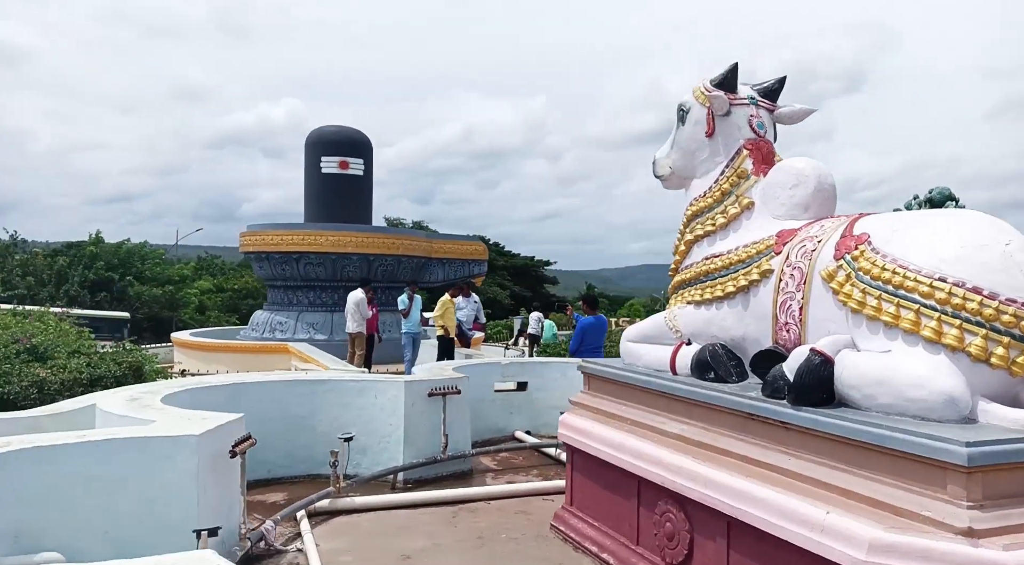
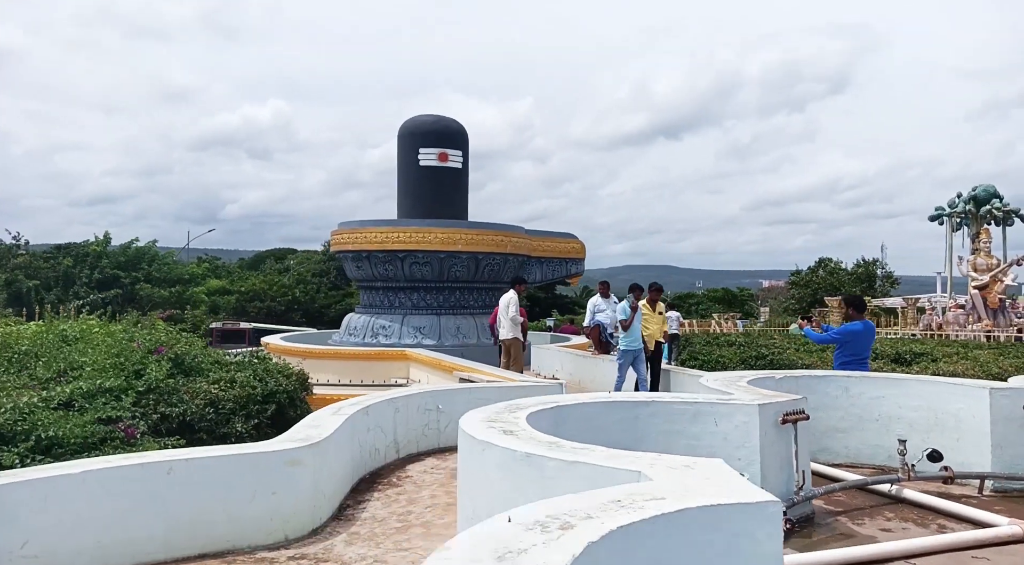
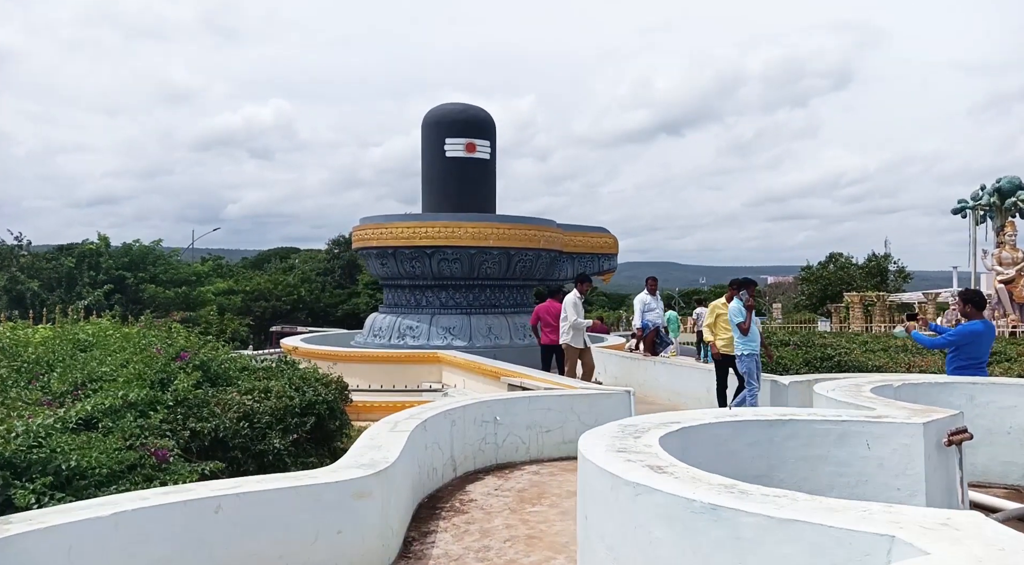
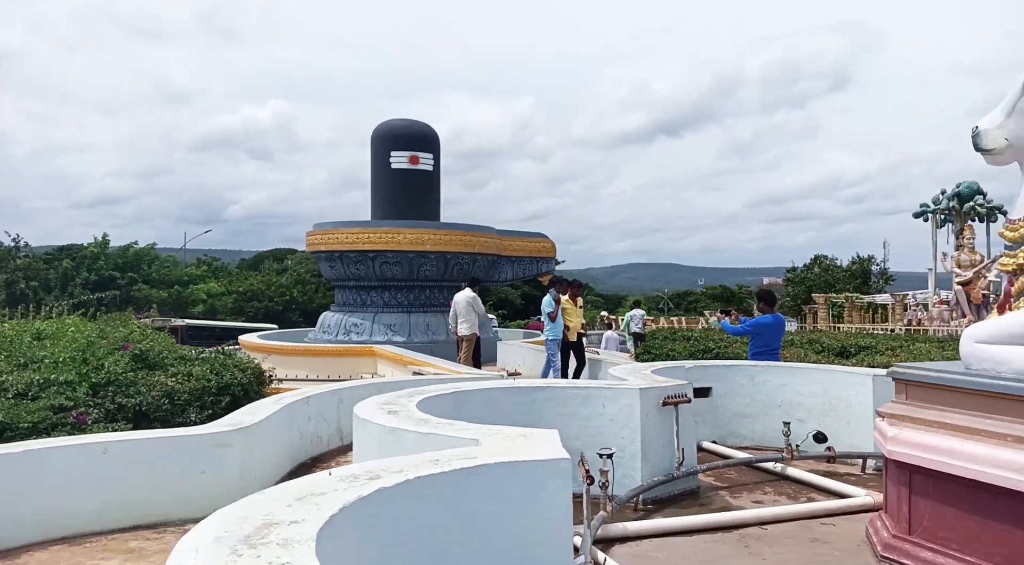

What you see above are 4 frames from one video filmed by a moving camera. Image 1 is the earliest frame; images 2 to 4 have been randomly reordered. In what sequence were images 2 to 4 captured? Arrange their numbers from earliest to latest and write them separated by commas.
4, 2, 3
